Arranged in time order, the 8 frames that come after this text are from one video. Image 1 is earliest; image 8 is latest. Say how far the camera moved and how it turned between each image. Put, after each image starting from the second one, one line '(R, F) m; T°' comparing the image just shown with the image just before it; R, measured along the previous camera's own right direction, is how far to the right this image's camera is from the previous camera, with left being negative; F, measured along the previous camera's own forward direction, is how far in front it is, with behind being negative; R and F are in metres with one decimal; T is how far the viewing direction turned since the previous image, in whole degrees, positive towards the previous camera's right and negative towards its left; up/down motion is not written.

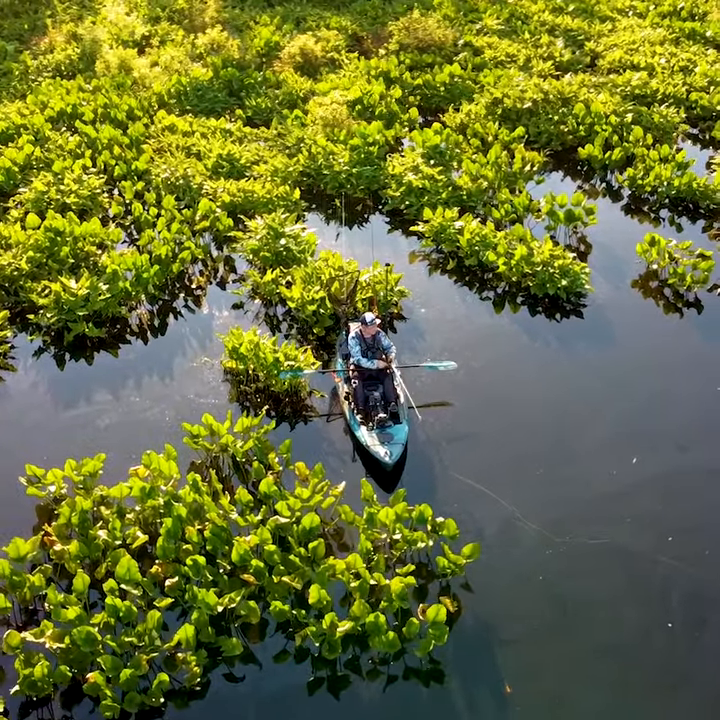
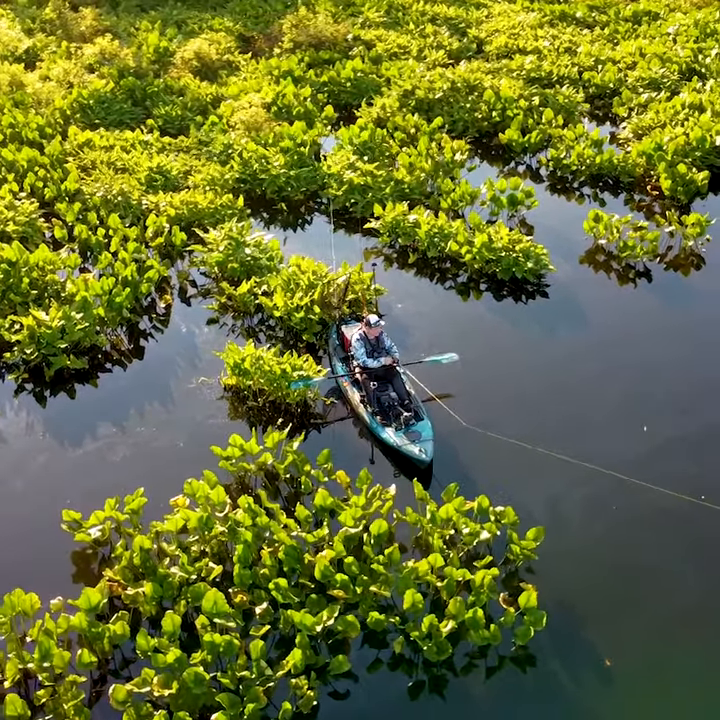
(-1.6, +0.1) m; +9°
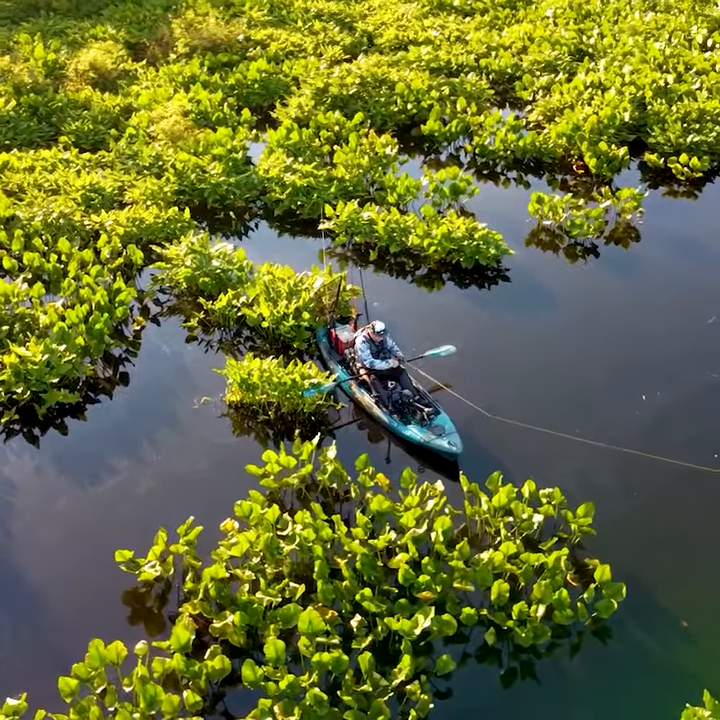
(-1.5, +0.1) m; +9°
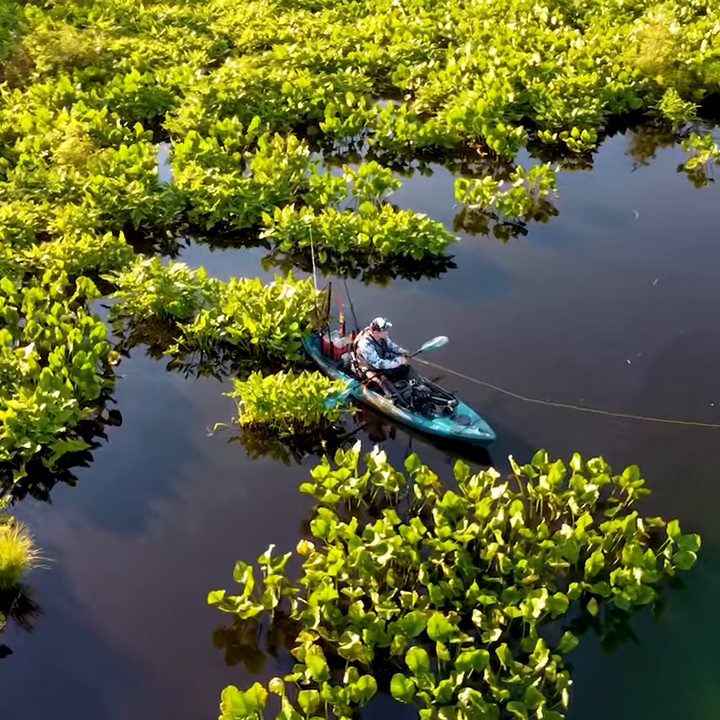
(-2.0, +0.2) m; +12°
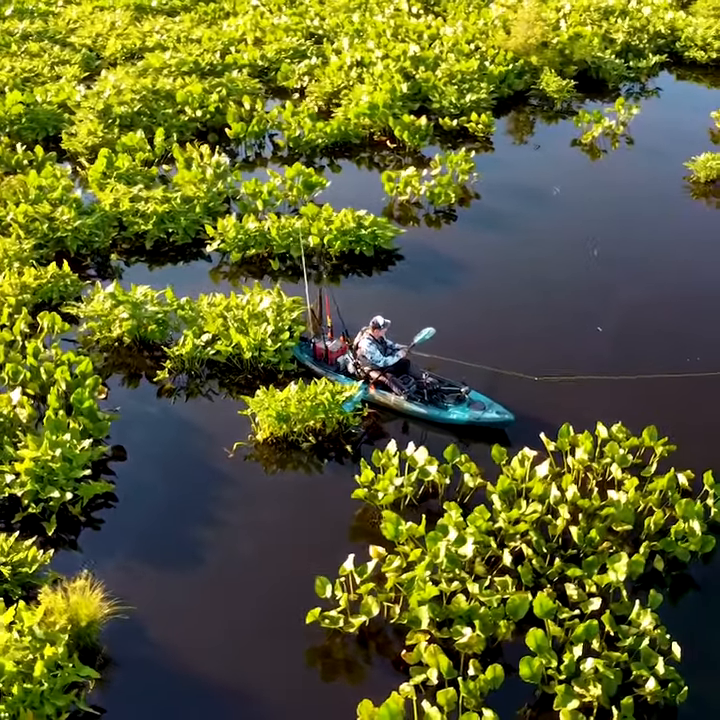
(-1.8, +0.1) m; +11°
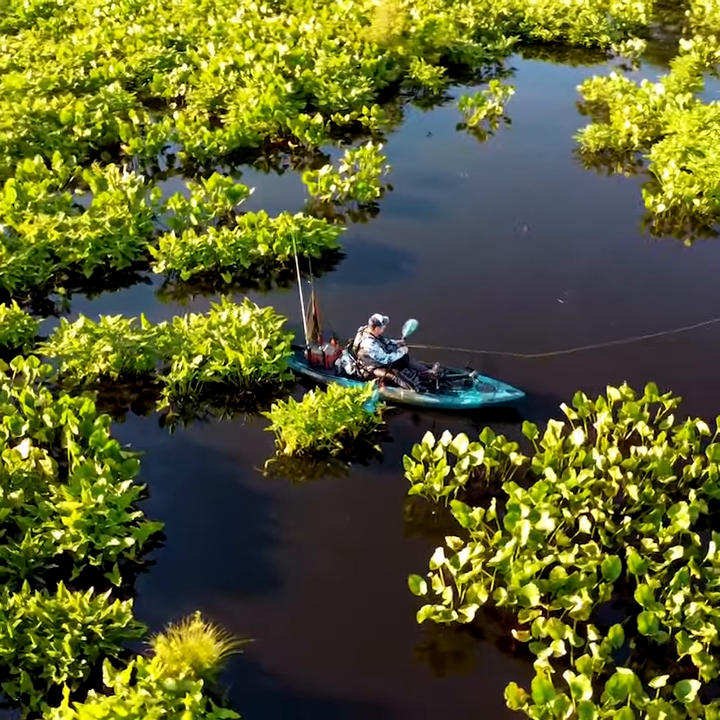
(-2.0, +0.2) m; +12°
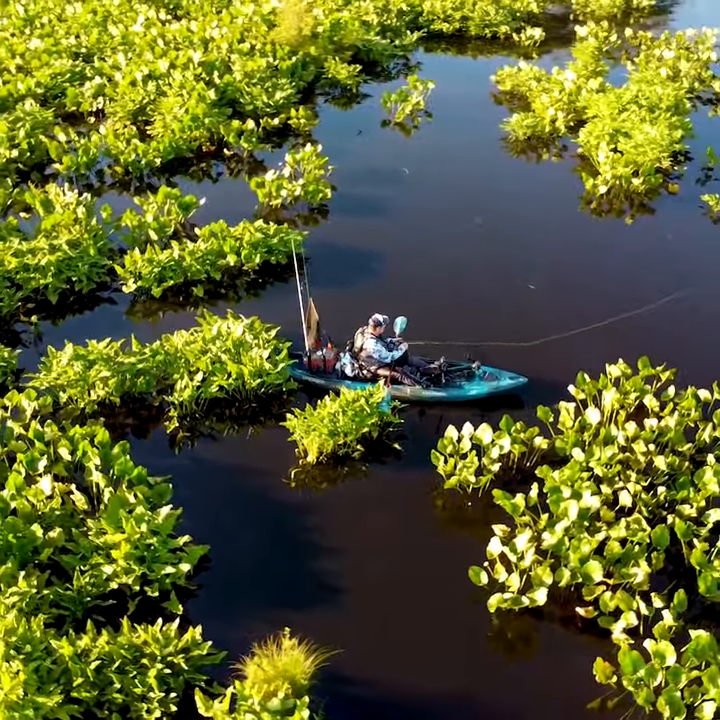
(-1.3, +0.1) m; +8°
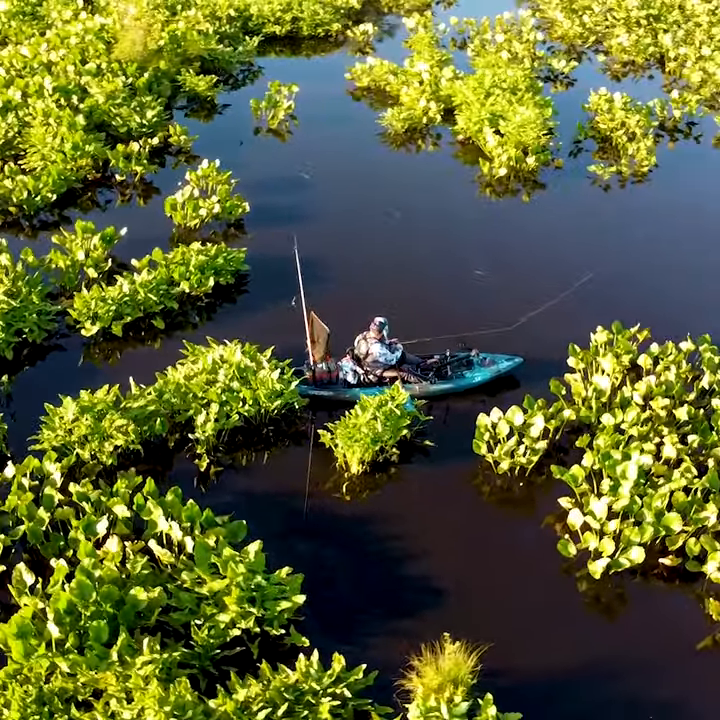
(-2.3, +0.2) m; +13°
